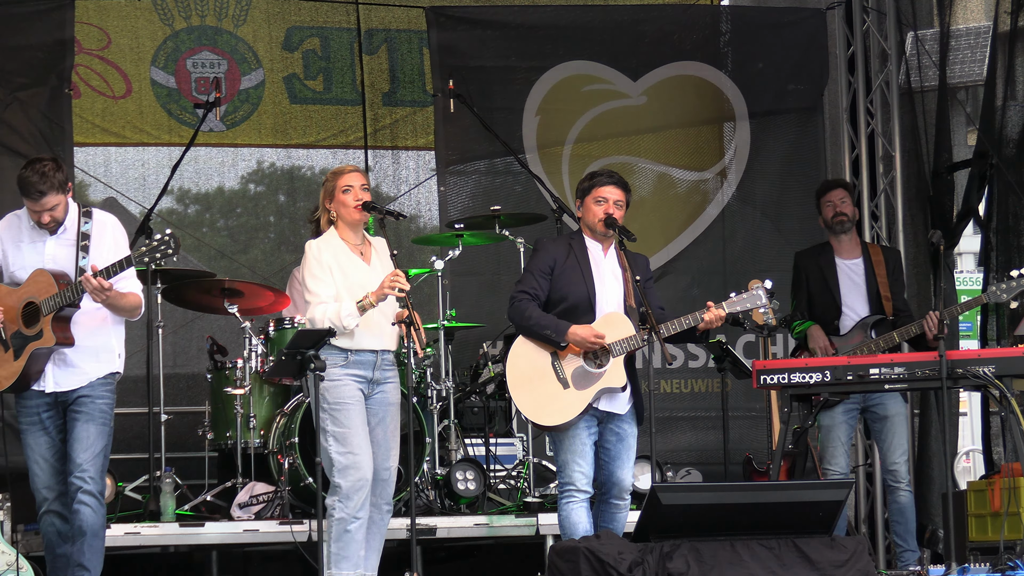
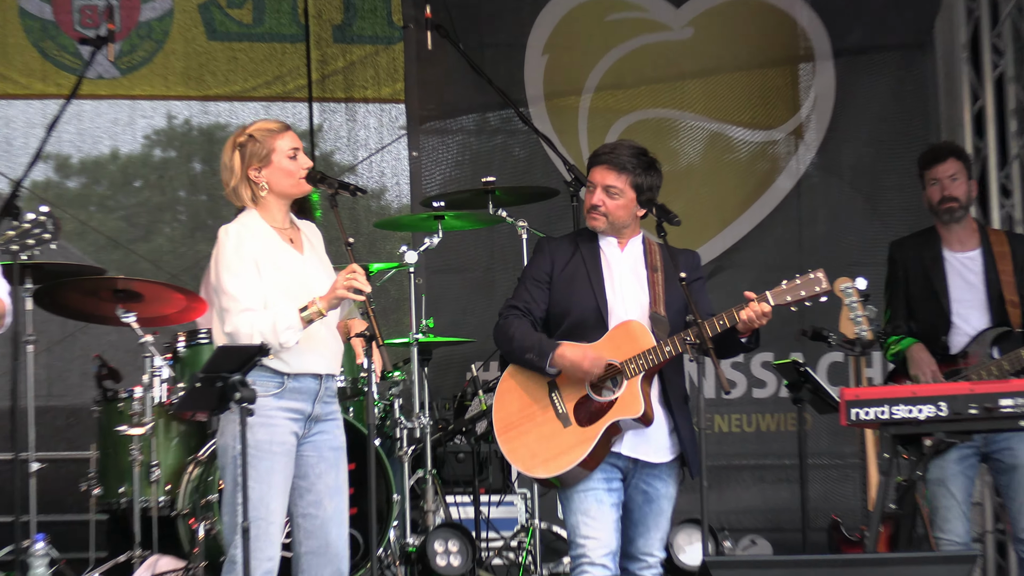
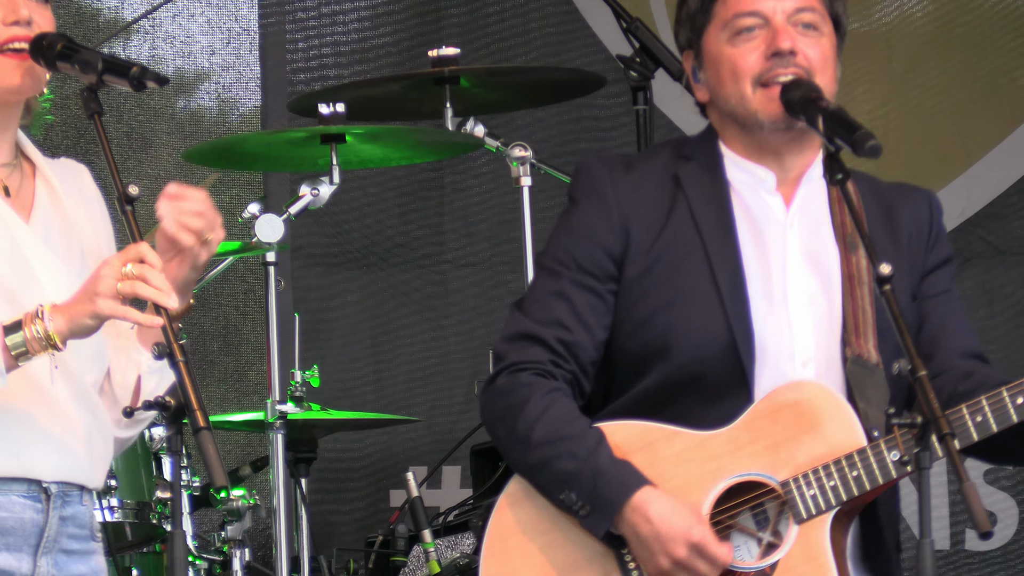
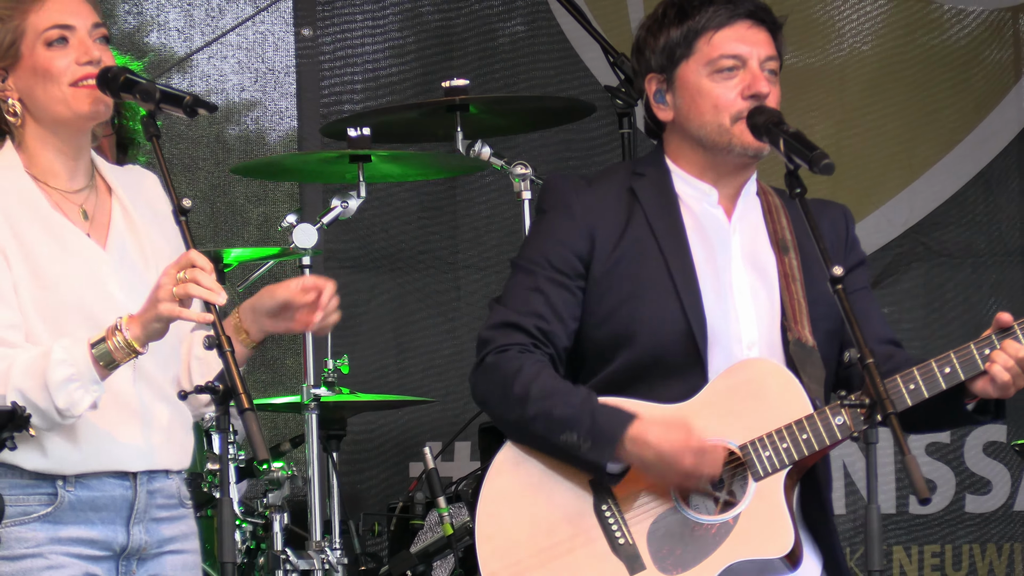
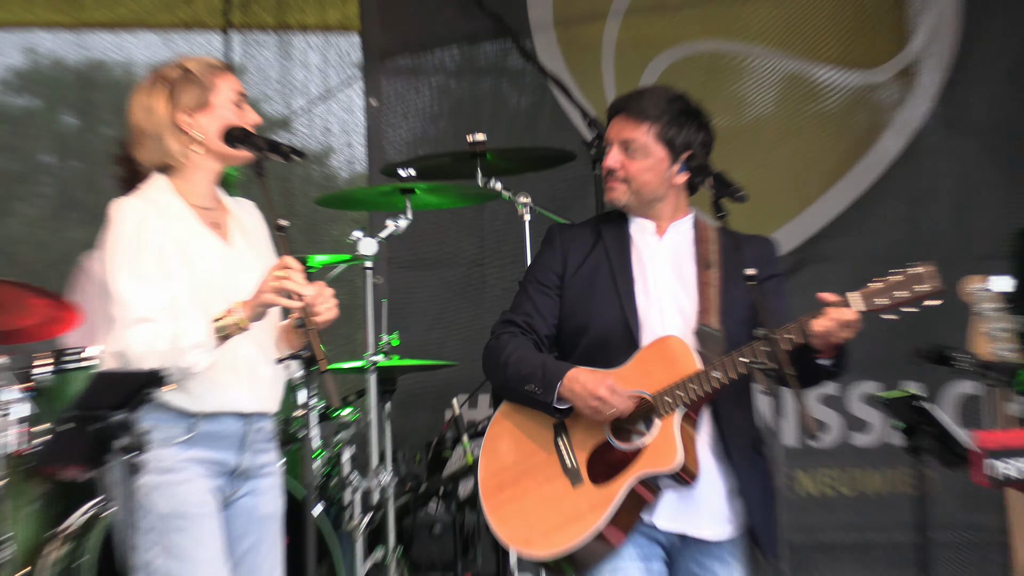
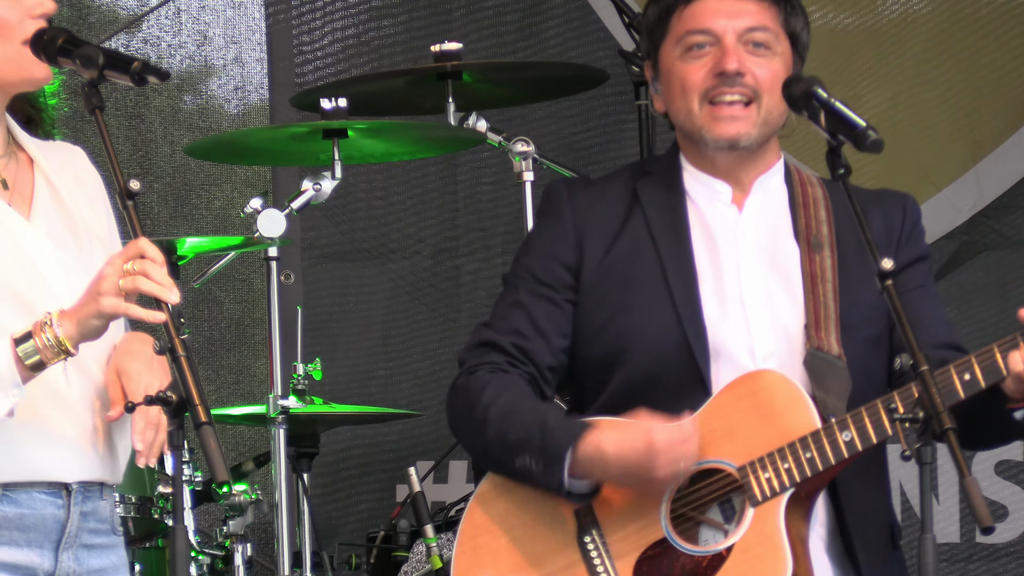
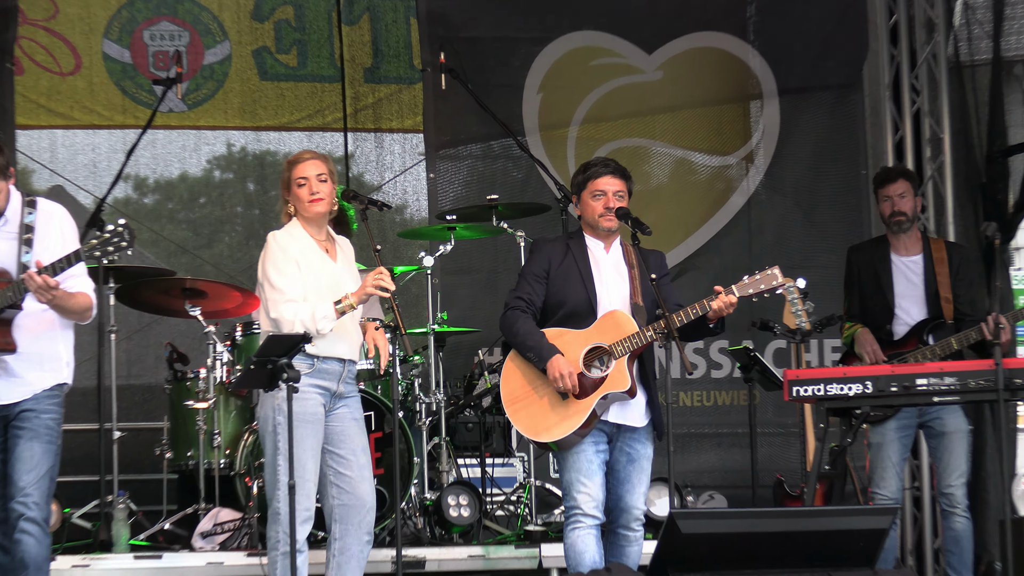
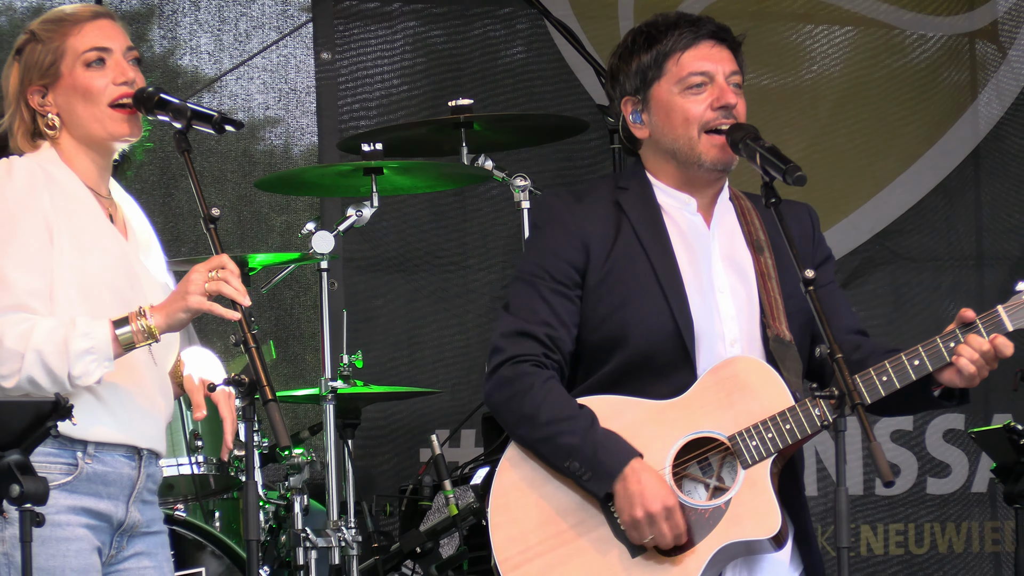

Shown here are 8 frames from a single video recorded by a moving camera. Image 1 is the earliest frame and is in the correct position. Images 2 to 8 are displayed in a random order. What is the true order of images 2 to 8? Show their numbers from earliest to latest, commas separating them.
7, 2, 5, 6, 3, 4, 8
